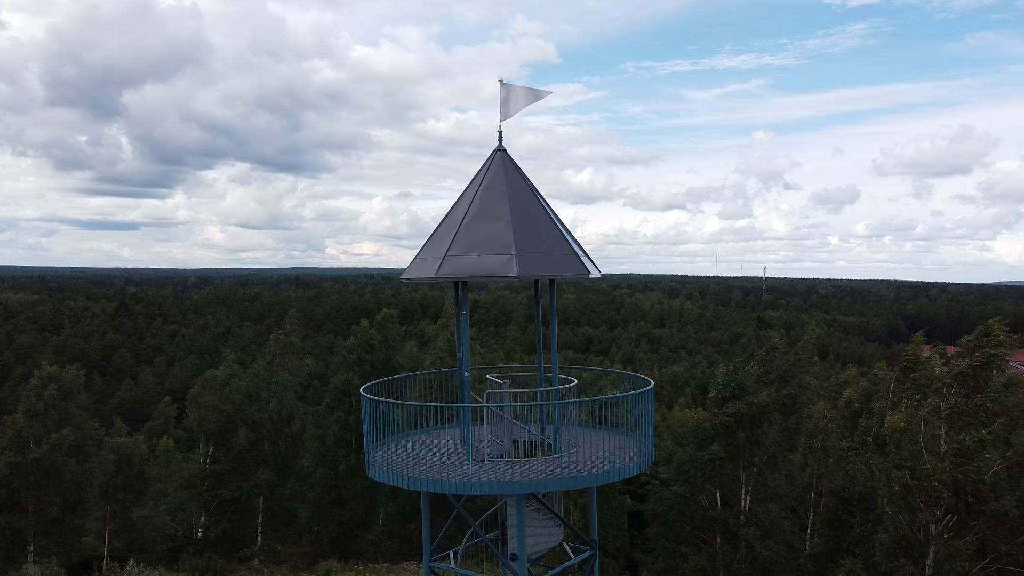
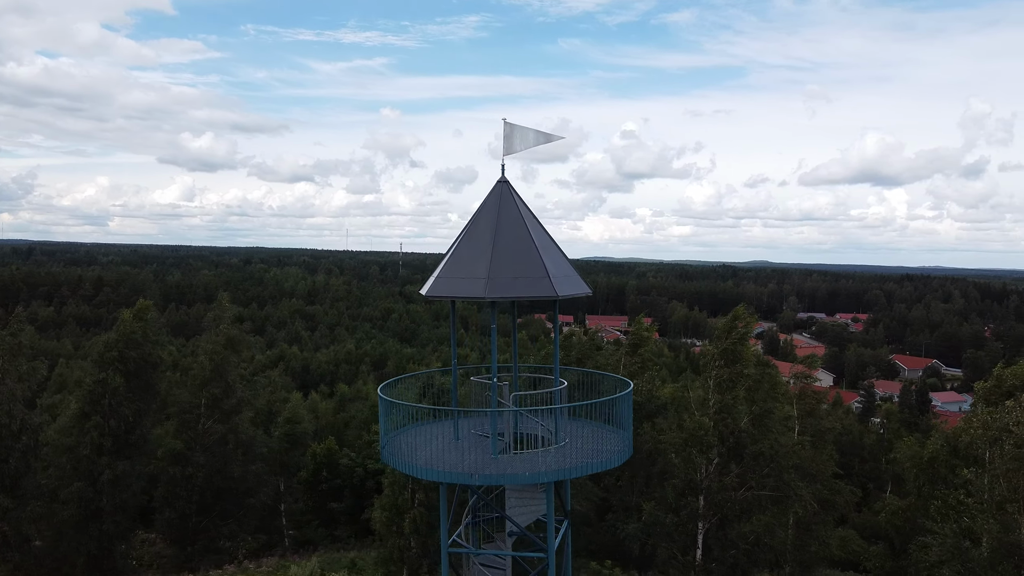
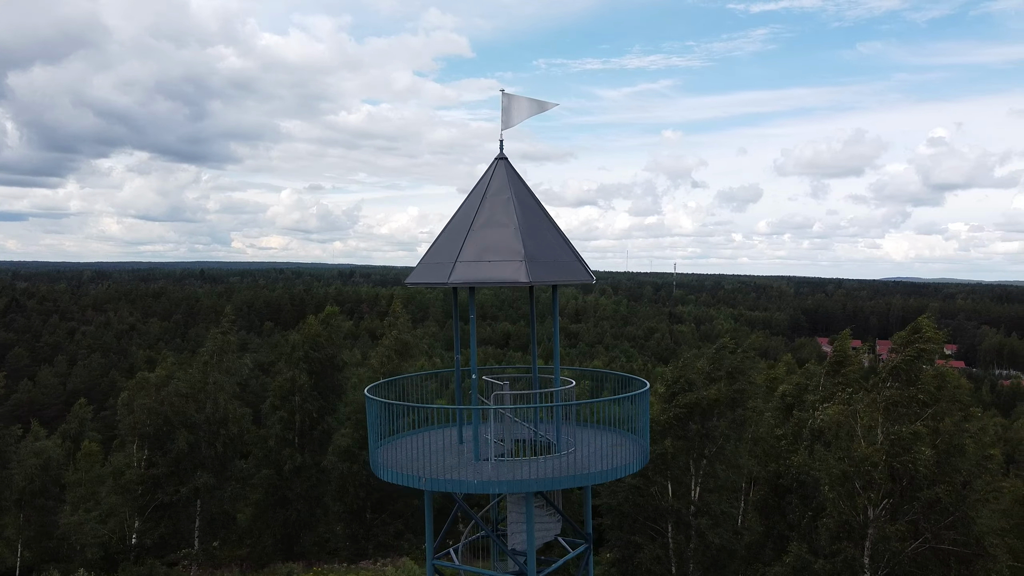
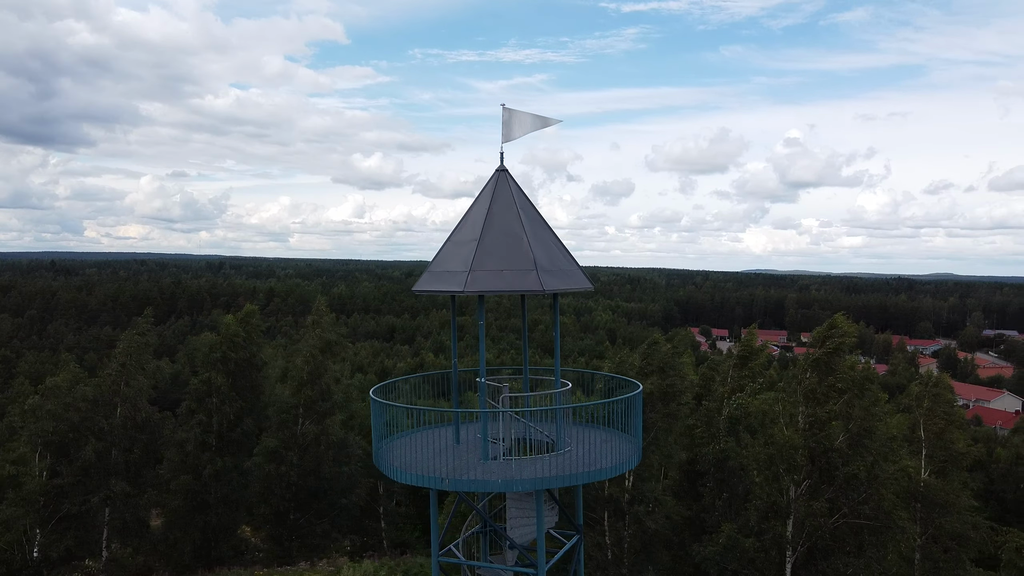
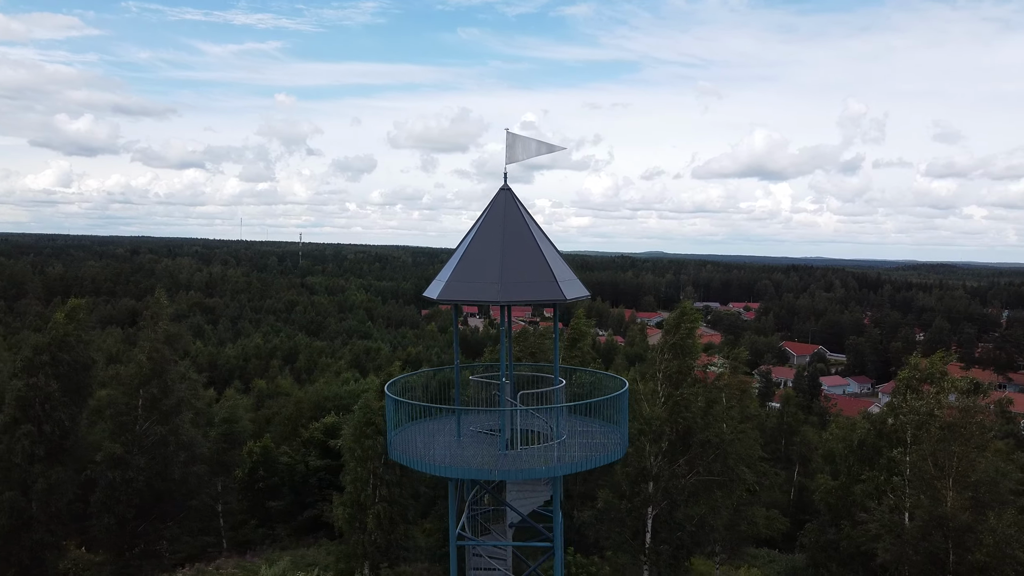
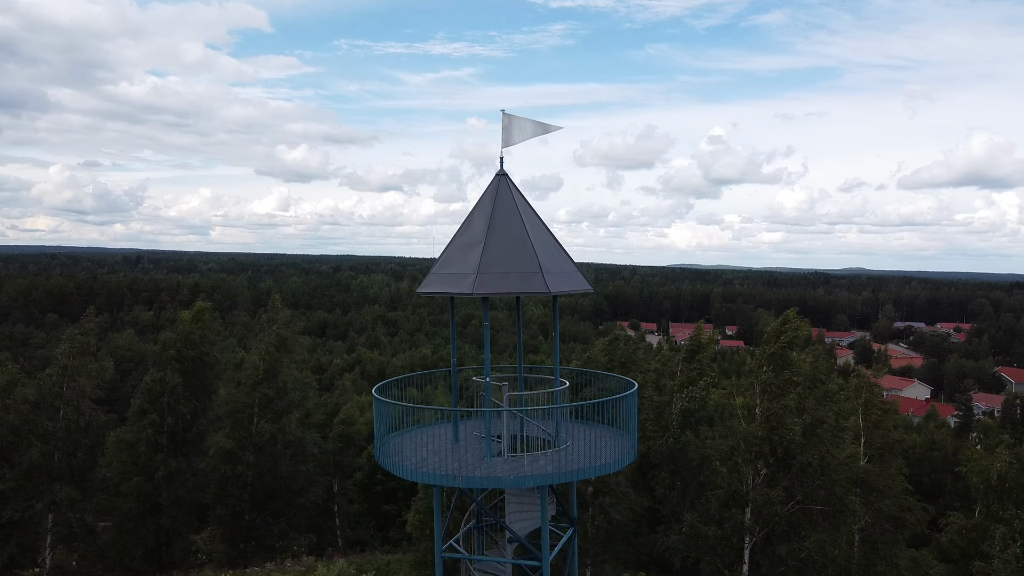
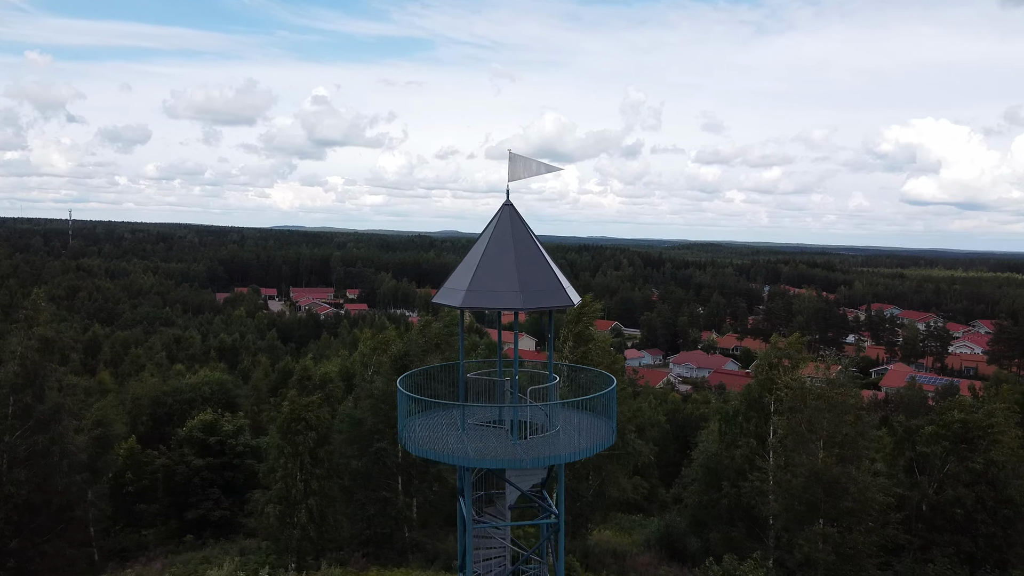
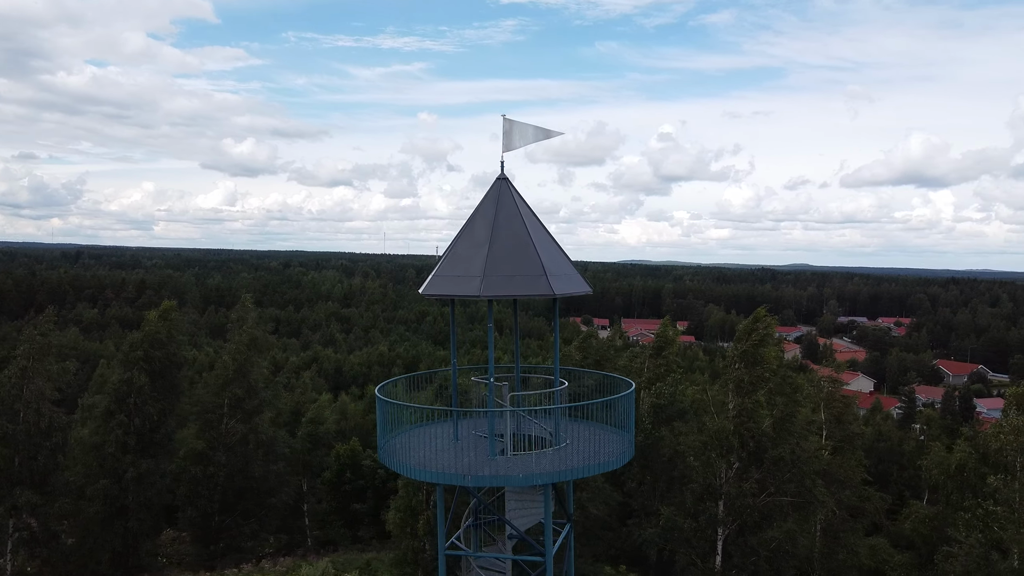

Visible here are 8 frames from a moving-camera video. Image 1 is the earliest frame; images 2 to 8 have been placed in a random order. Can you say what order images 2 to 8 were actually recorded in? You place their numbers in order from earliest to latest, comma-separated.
3, 4, 6, 8, 2, 5, 7
